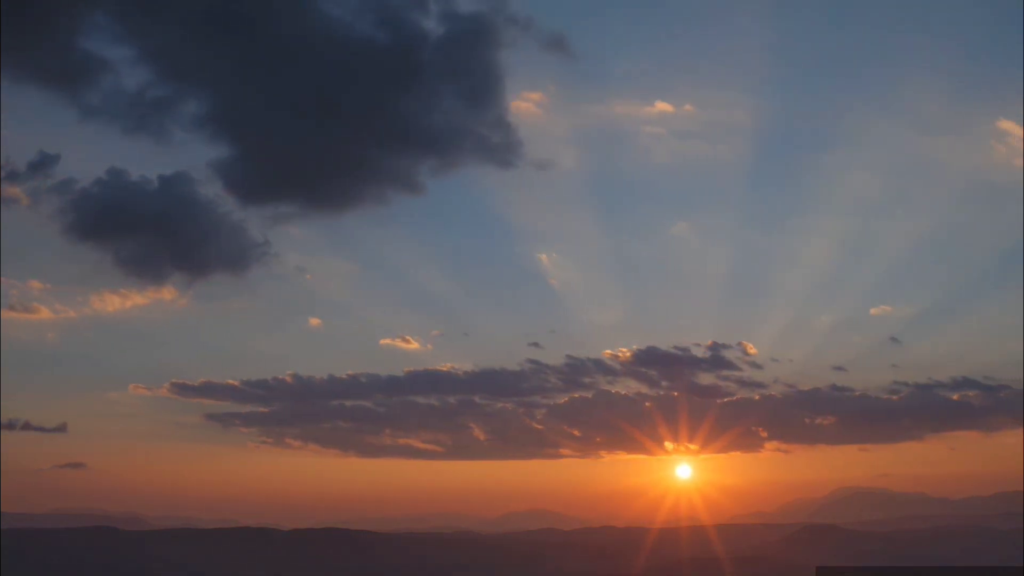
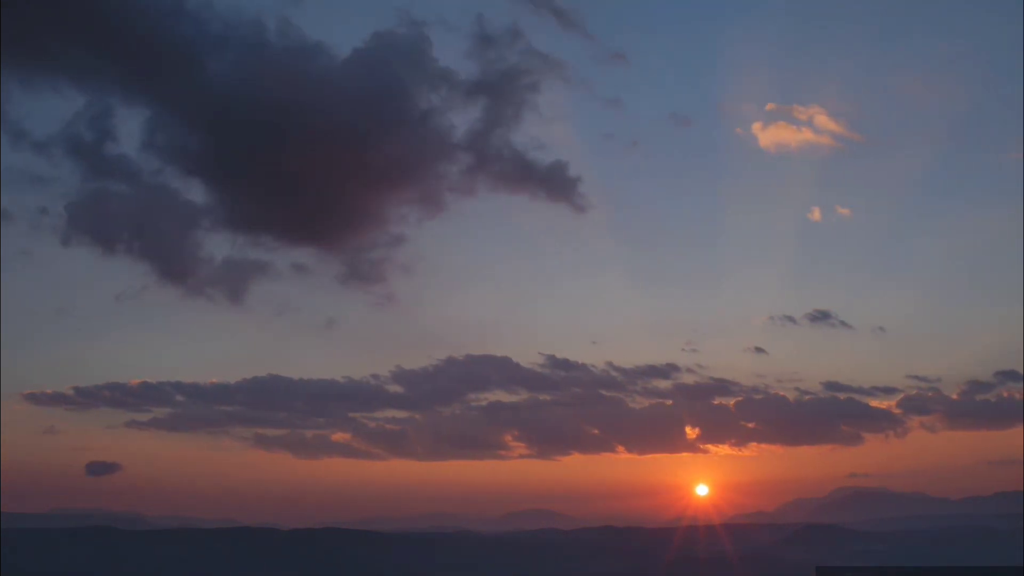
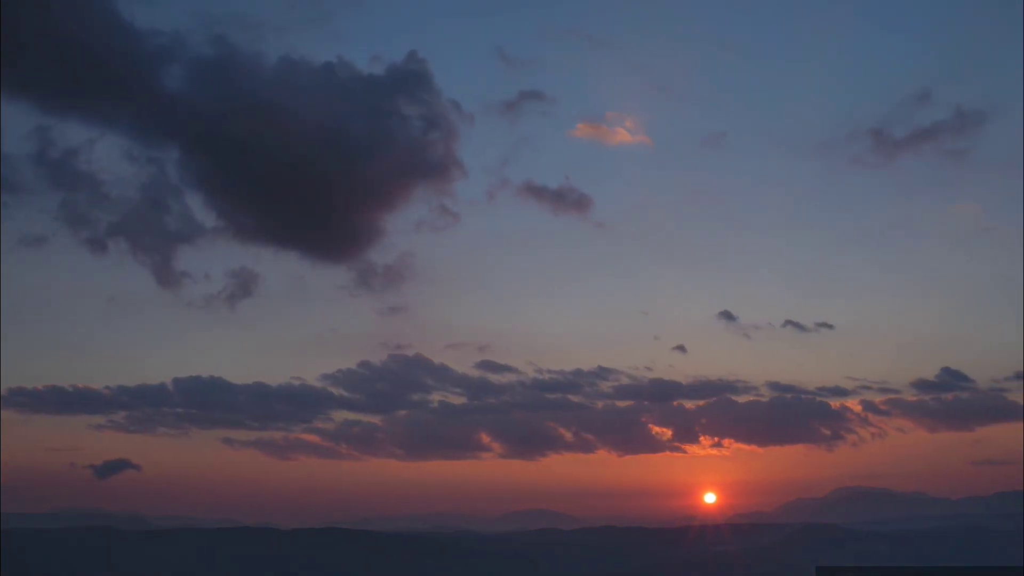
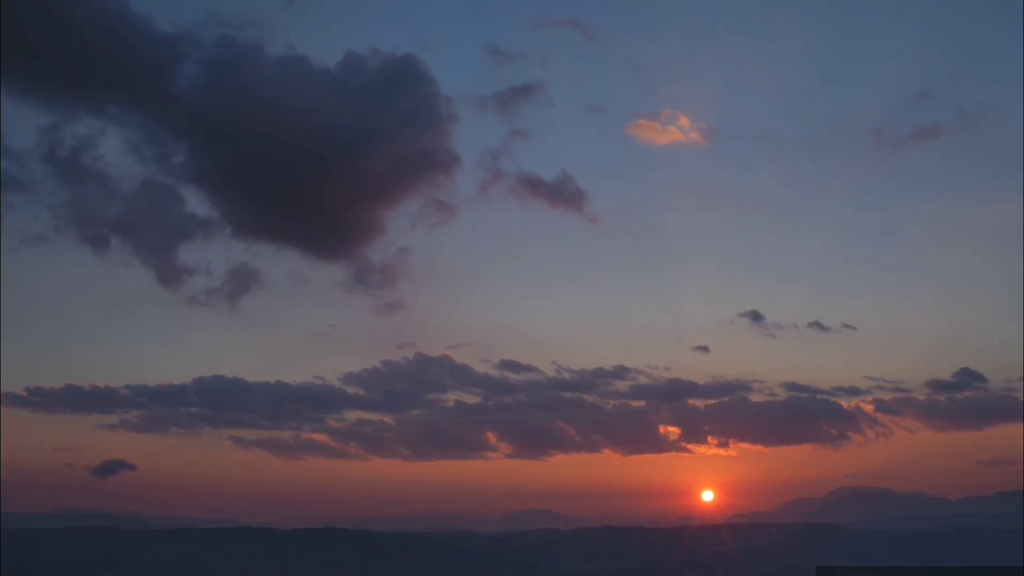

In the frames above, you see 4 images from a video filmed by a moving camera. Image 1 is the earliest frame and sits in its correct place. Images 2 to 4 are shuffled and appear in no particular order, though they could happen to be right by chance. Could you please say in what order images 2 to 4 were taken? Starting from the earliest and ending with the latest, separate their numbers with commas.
2, 4, 3
